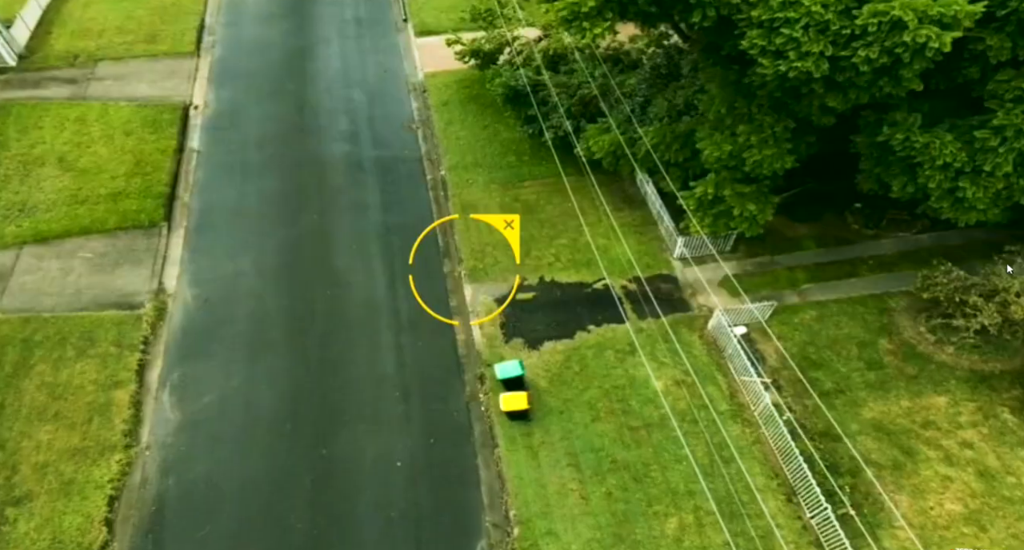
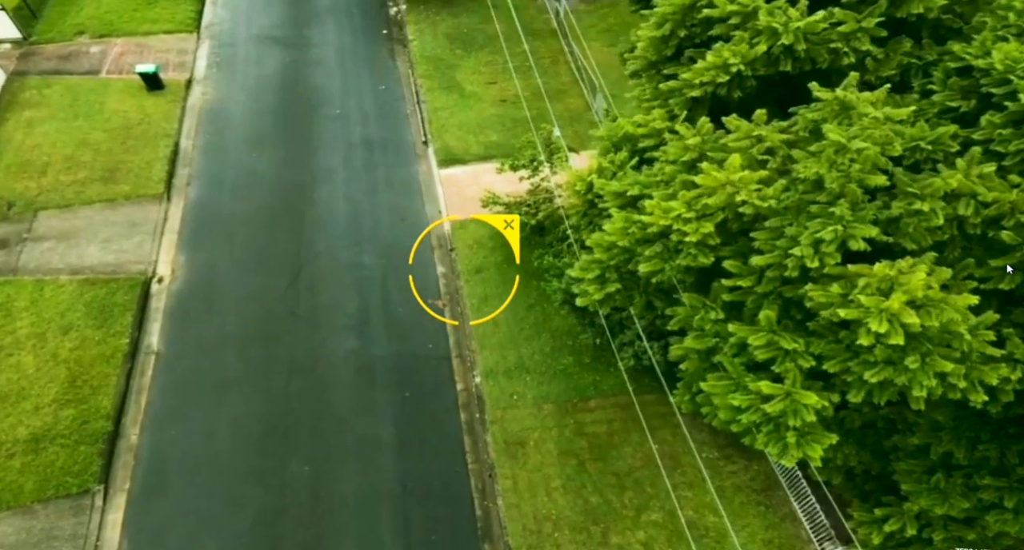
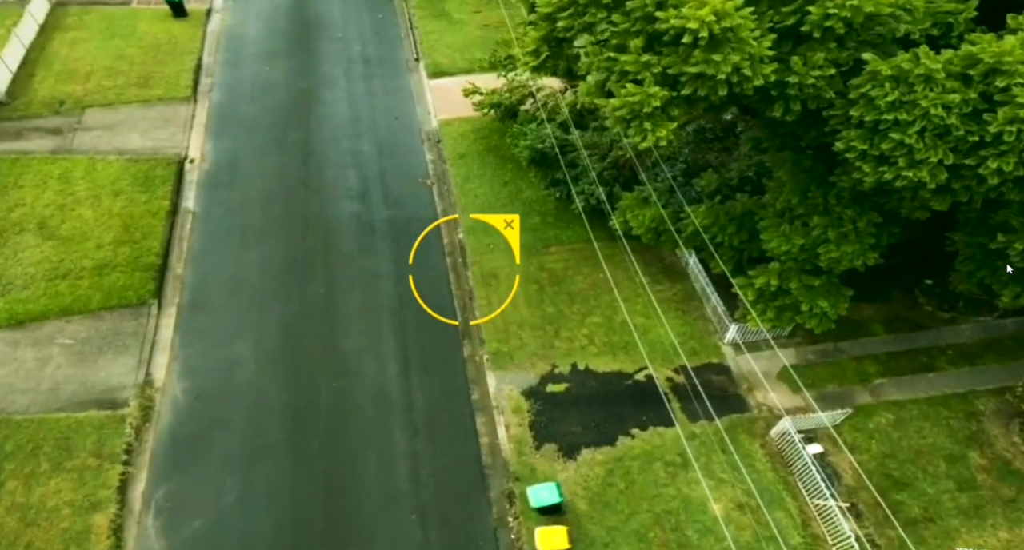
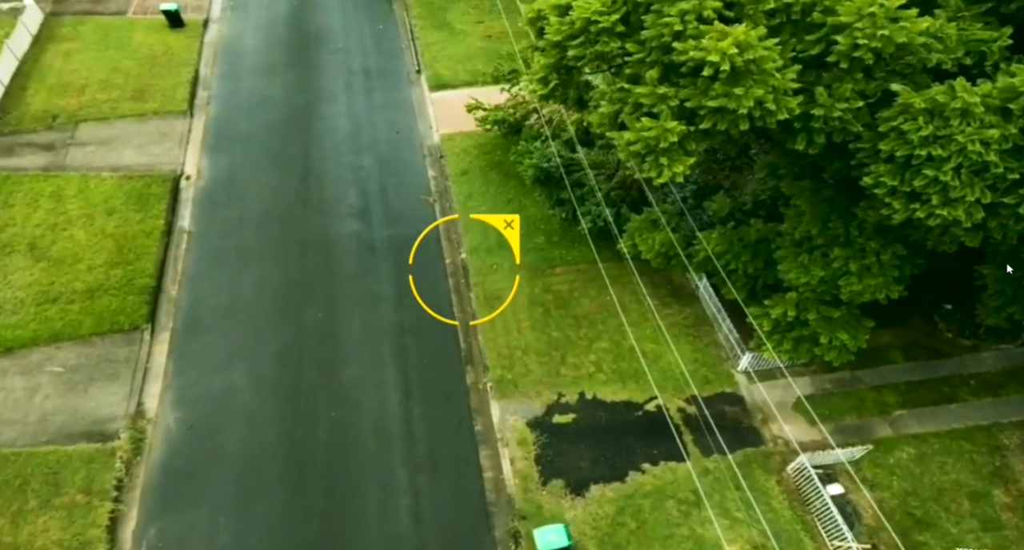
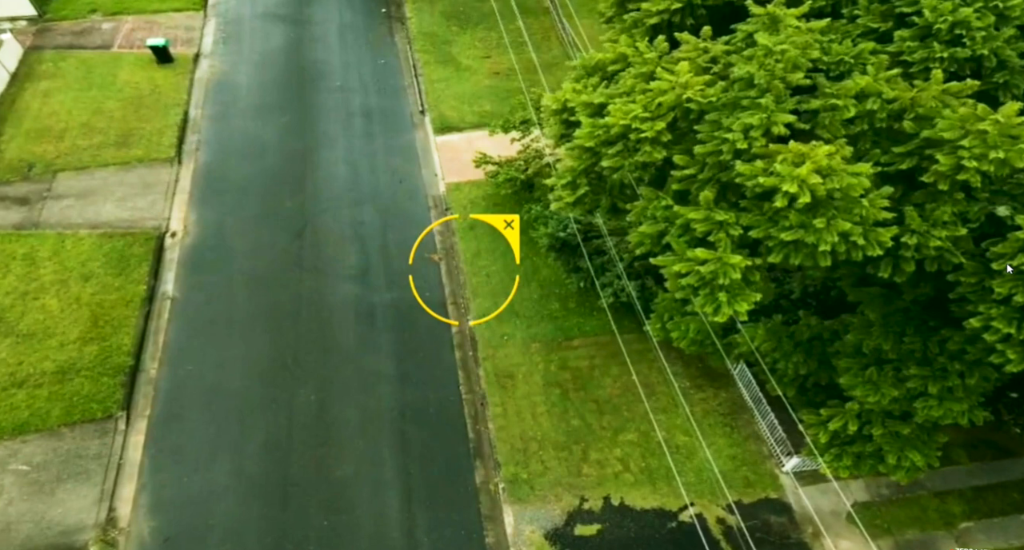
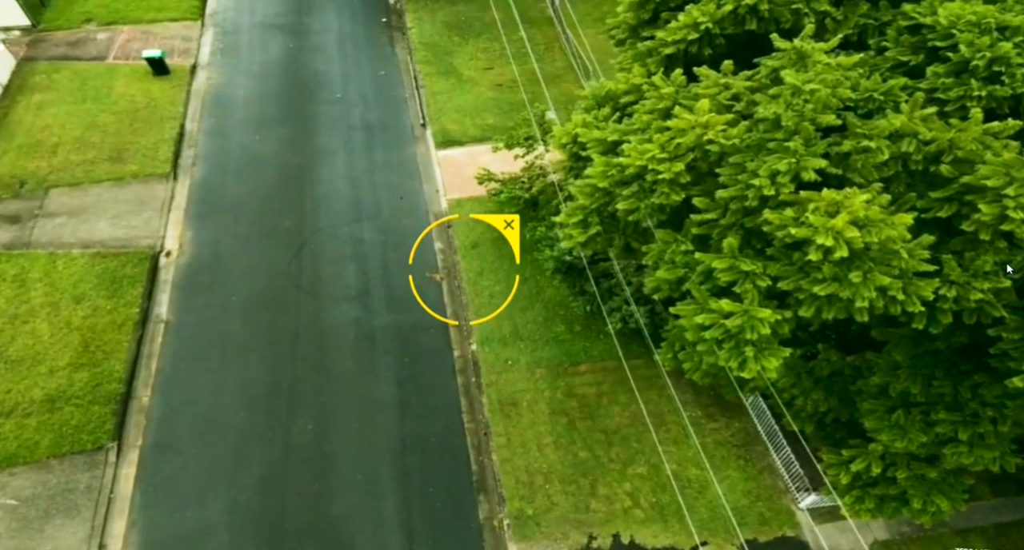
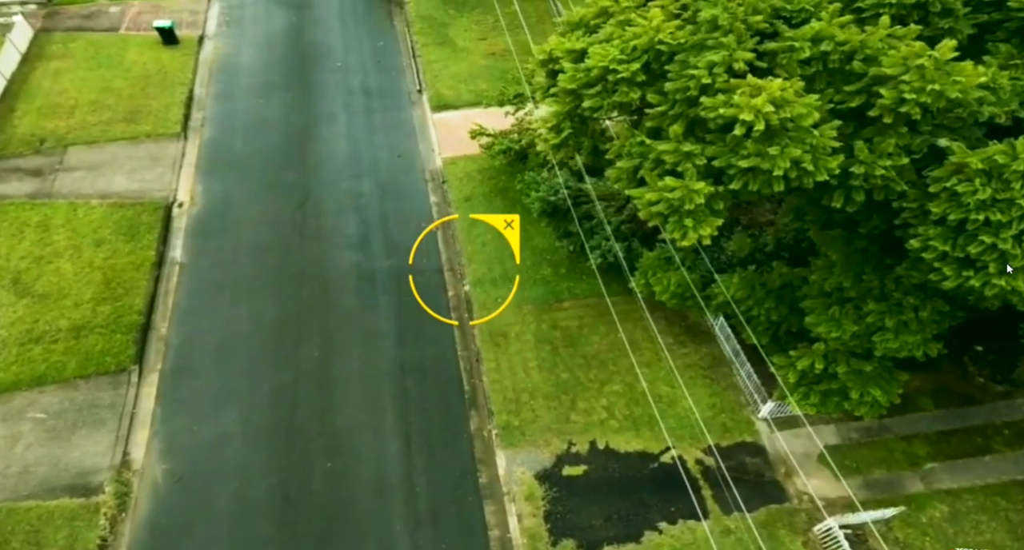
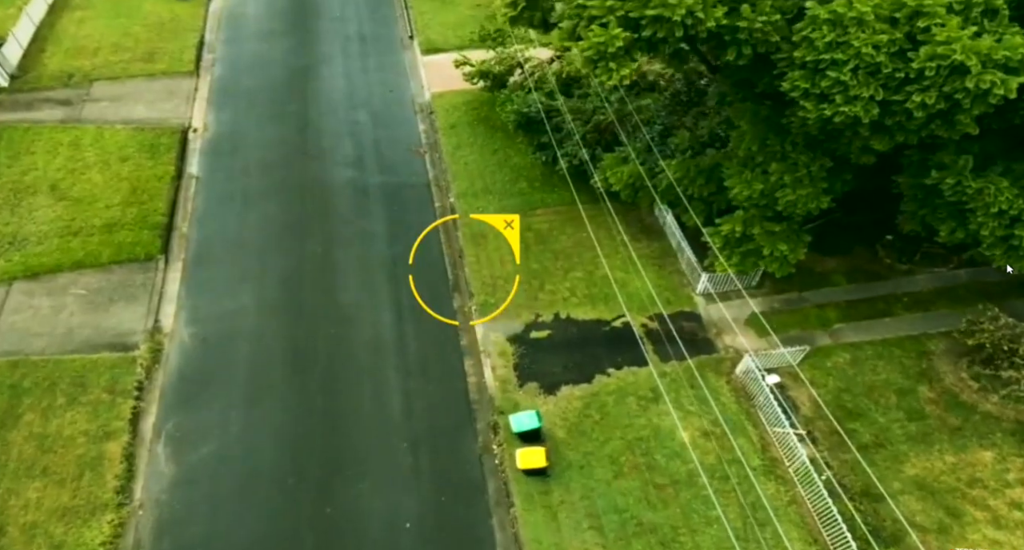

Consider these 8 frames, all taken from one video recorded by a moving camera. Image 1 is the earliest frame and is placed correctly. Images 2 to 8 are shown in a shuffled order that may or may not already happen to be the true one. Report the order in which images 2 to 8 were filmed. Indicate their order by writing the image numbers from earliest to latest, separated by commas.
8, 3, 4, 7, 5, 6, 2
